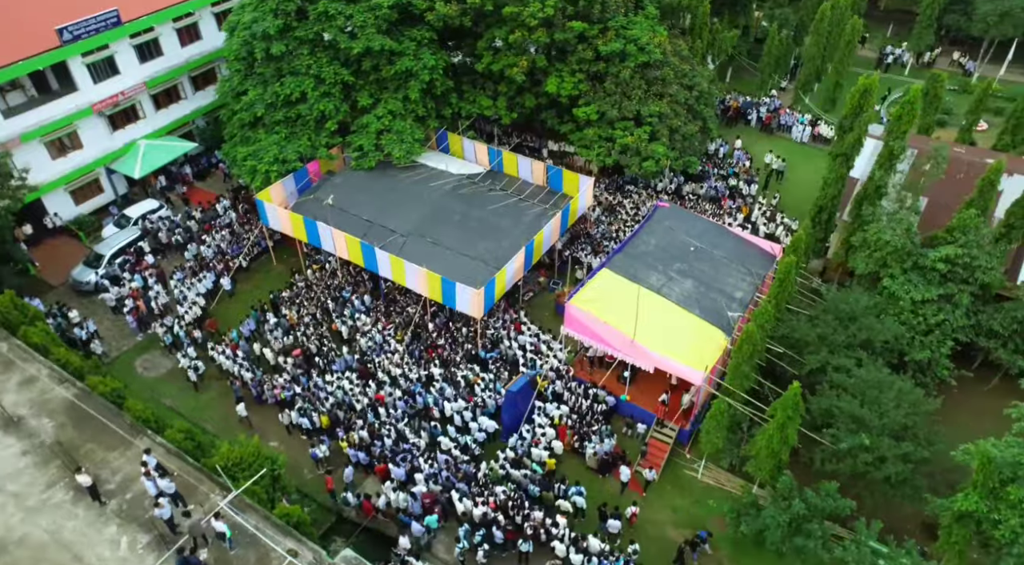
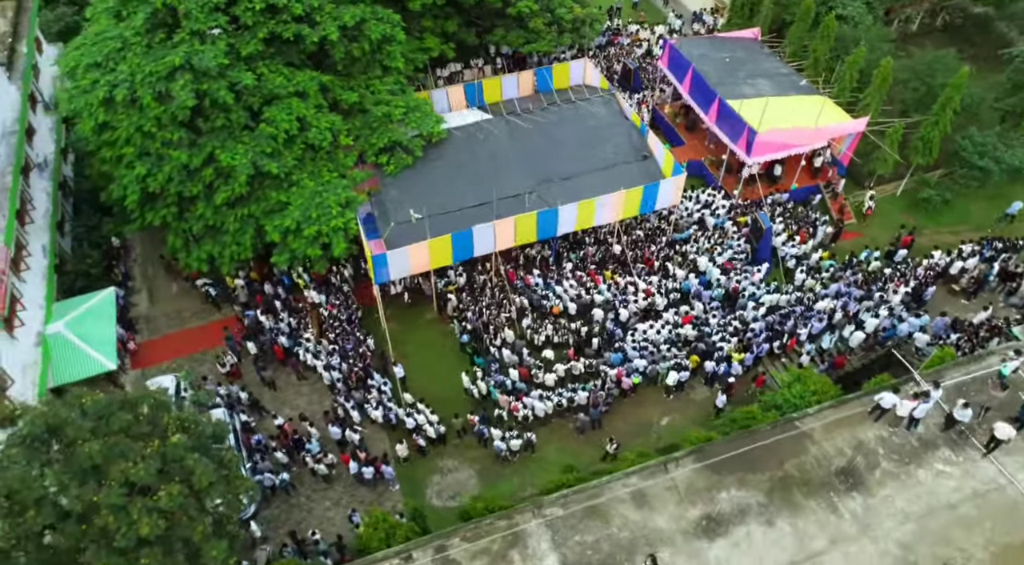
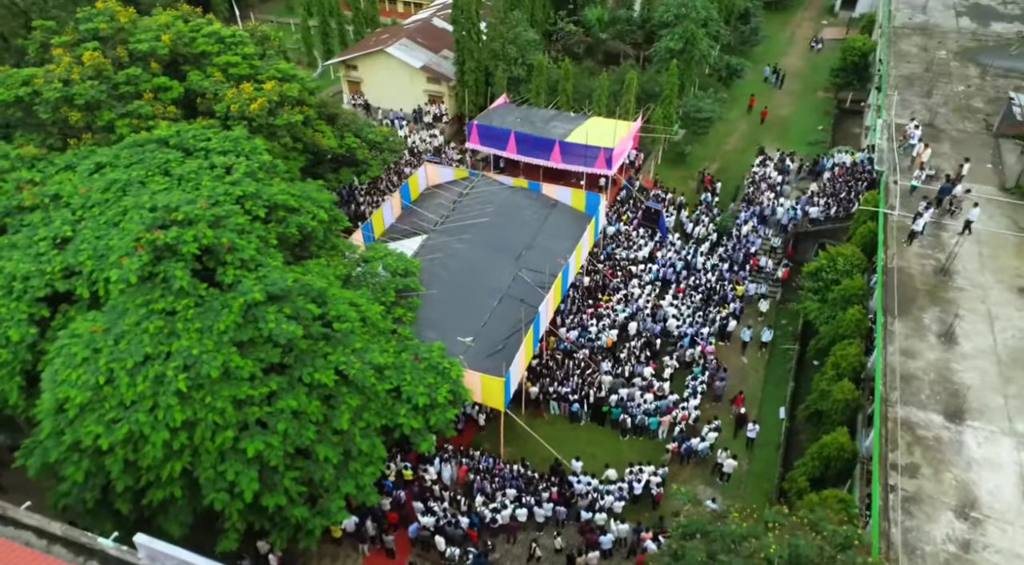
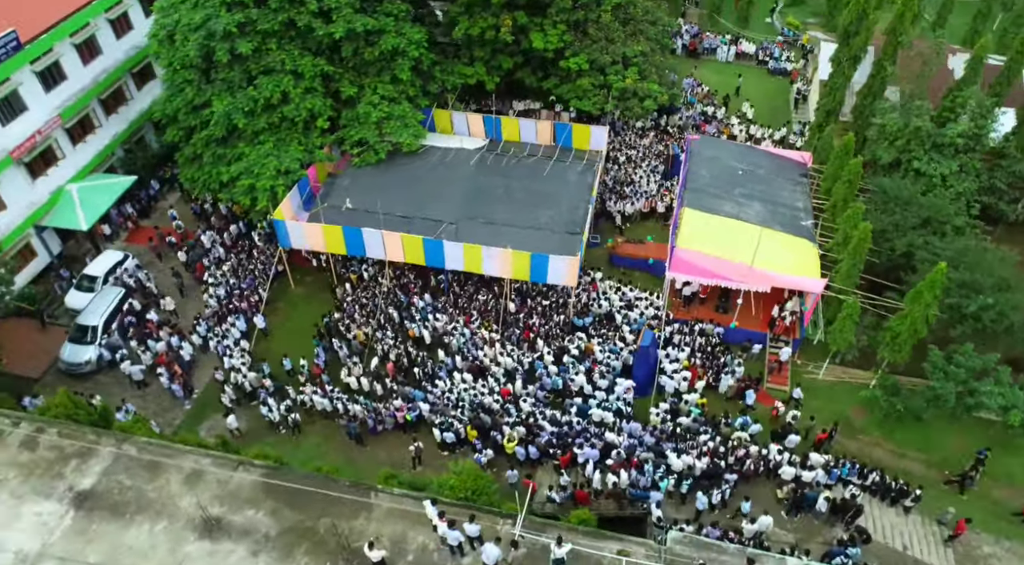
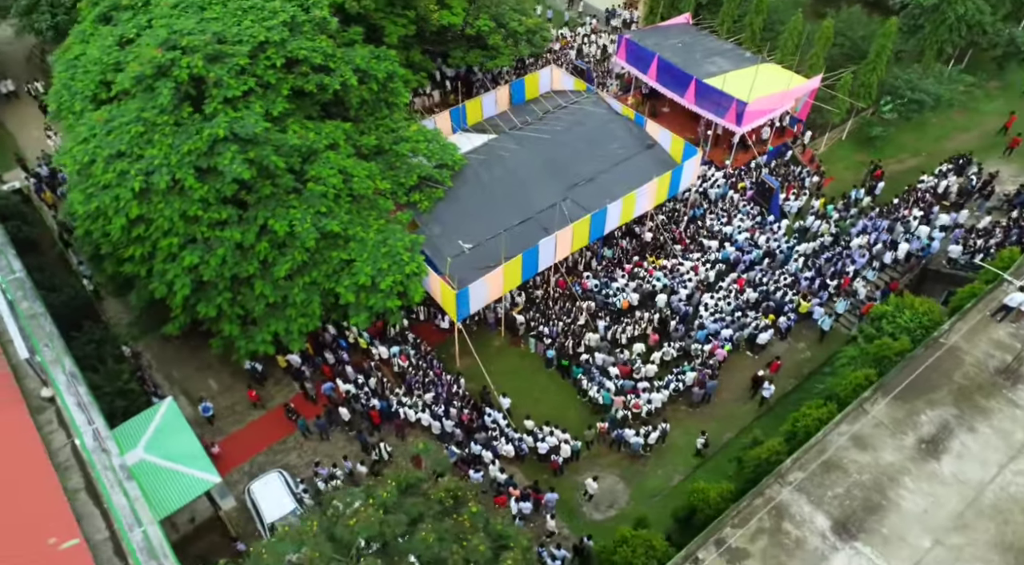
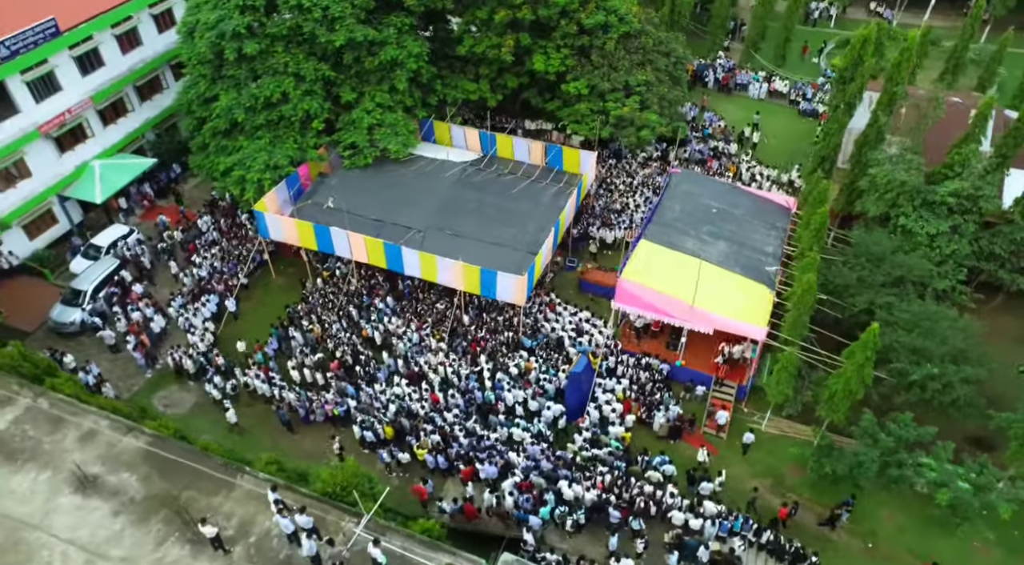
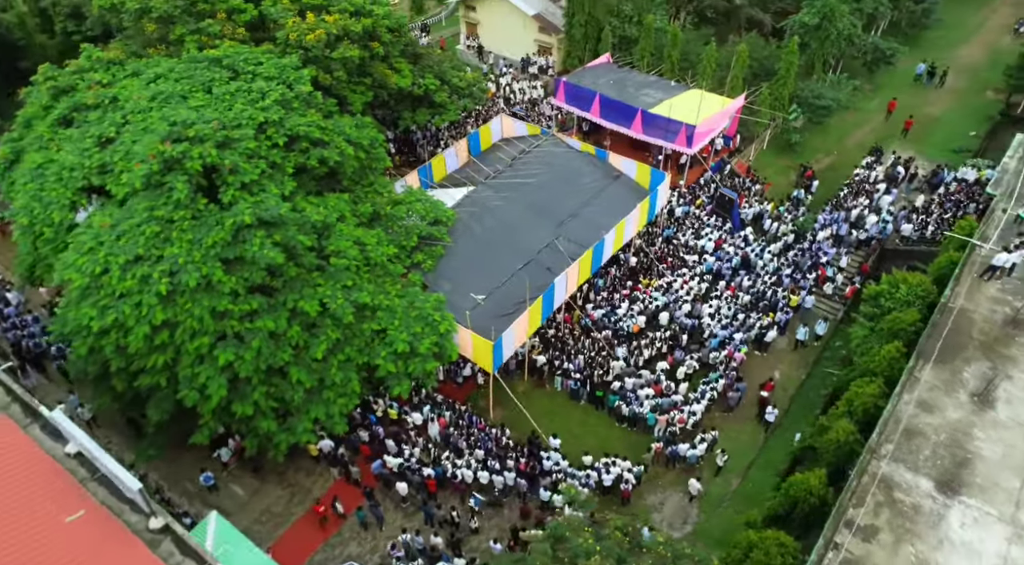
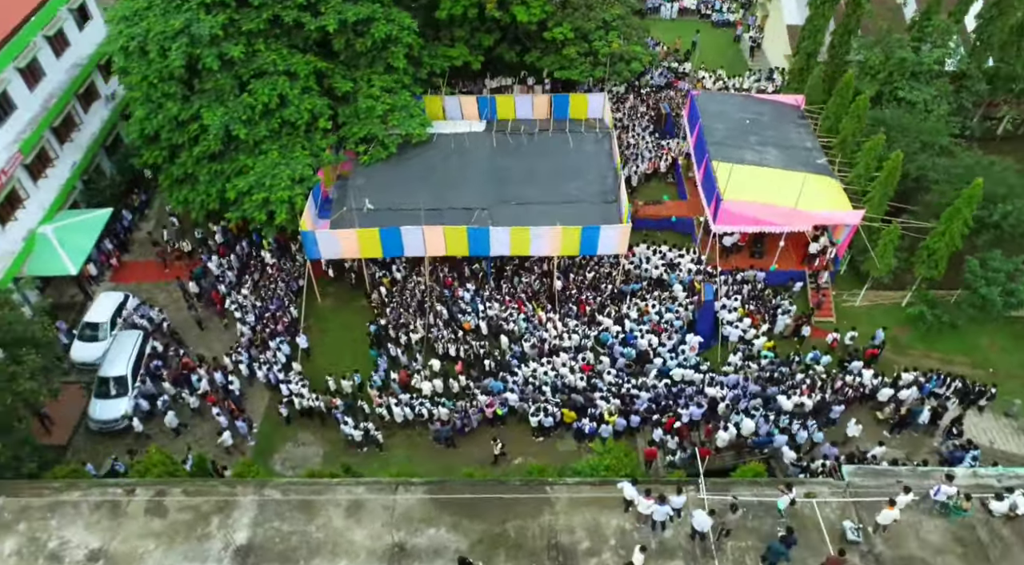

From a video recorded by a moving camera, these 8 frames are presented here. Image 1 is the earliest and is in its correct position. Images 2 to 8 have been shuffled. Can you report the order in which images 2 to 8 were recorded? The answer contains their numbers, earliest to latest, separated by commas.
6, 4, 8, 2, 5, 7, 3
